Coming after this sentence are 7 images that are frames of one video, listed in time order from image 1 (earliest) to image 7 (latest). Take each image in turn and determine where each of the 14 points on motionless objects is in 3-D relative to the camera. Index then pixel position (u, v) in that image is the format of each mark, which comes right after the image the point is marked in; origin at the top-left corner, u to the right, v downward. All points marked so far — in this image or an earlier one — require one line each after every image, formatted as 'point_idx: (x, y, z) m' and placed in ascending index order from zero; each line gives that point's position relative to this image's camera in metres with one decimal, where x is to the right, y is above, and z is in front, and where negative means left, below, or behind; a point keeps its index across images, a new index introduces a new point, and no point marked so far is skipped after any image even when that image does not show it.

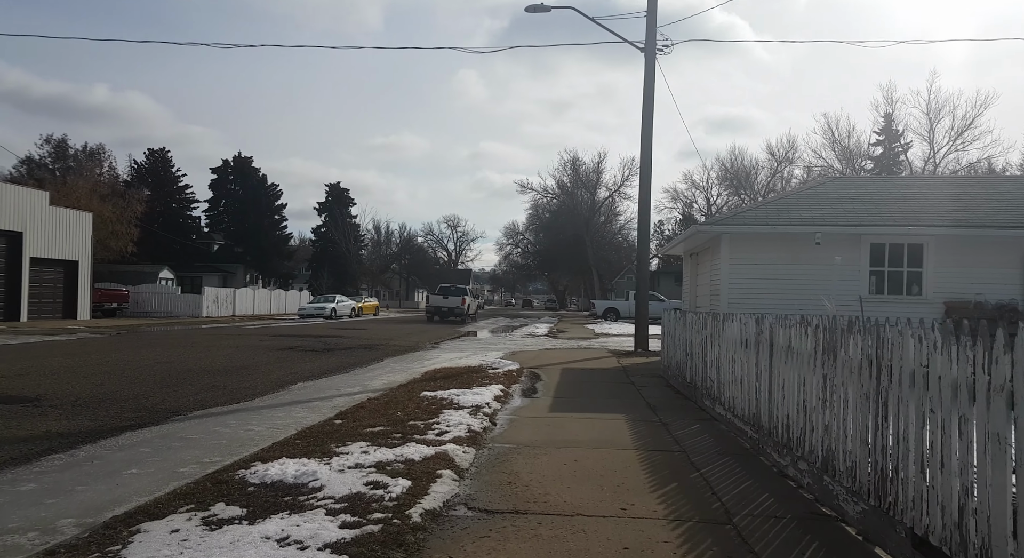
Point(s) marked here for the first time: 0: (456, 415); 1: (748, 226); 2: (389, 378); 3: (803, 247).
0: (-0.7, -1.7, +8.9) m
1: (+4.8, +1.1, +14.4) m
2: (-2.4, -2.0, +13.7) m
3: (+6.0, +0.7, +14.6) m
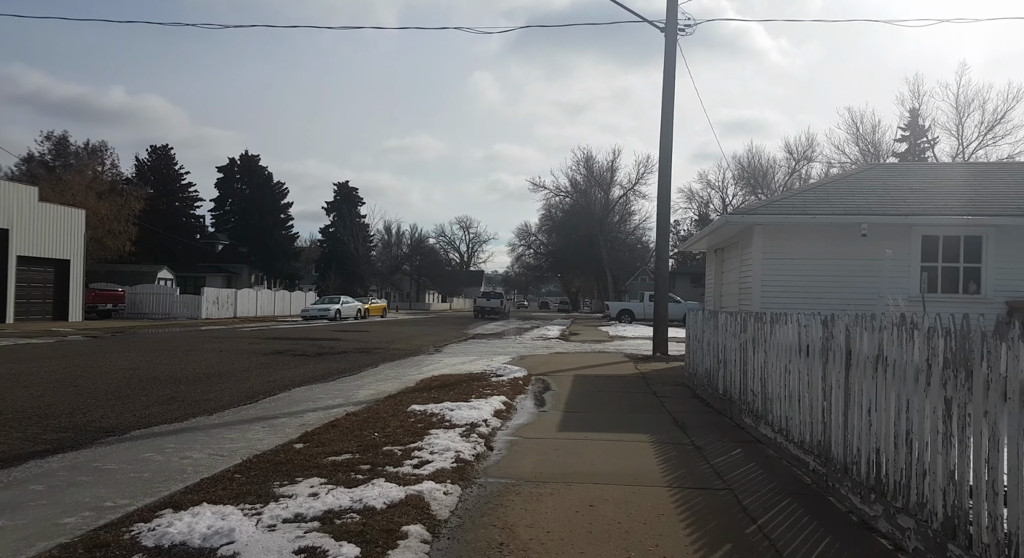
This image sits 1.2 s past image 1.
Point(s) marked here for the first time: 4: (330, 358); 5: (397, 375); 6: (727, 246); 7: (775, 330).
0: (-0.7, -1.6, +7.3) m
1: (+4.9, +1.1, +12.7) m
2: (-2.3, -1.9, +12.1) m
3: (+6.2, +0.7, +12.9) m
4: (-4.7, -2.1, +18.3) m
5: (-2.4, -2.0, +14.4) m
6: (+5.0, +0.8, +16.4) m
7: (+2.7, -0.5, +7.2) m
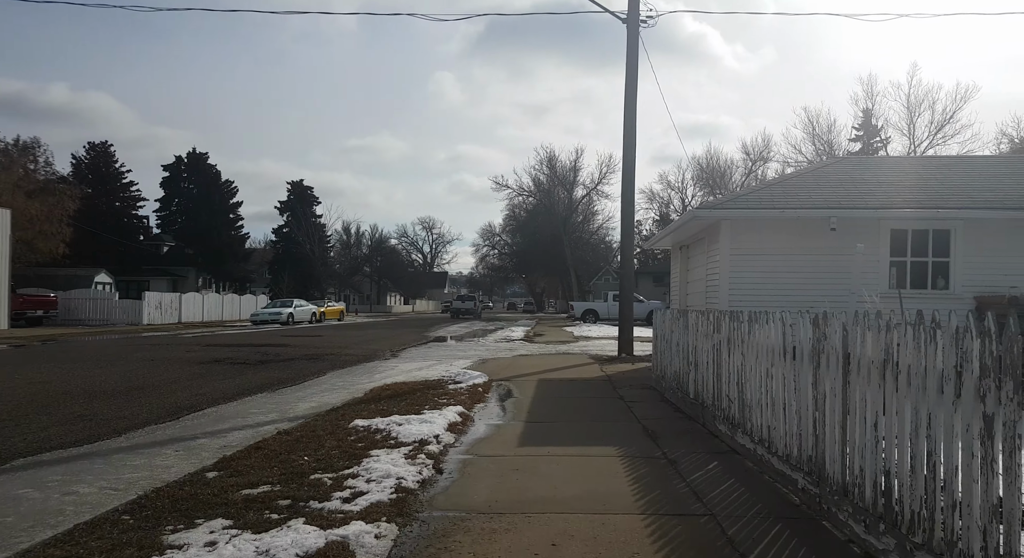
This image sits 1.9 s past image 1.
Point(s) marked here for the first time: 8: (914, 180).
0: (-1.2, -1.6, +6.4) m
1: (+4.1, +1.2, +12.1) m
2: (-3.0, -1.9, +11.1) m
3: (+5.4, +0.8, +12.3) m
4: (-5.8, -2.1, +17.2) m
5: (-3.2, -2.0, +13.4) m
6: (+4.1, +0.8, +15.8) m
7: (+2.2, -0.5, +6.4) m
8: (+7.5, +1.8, +13.1) m
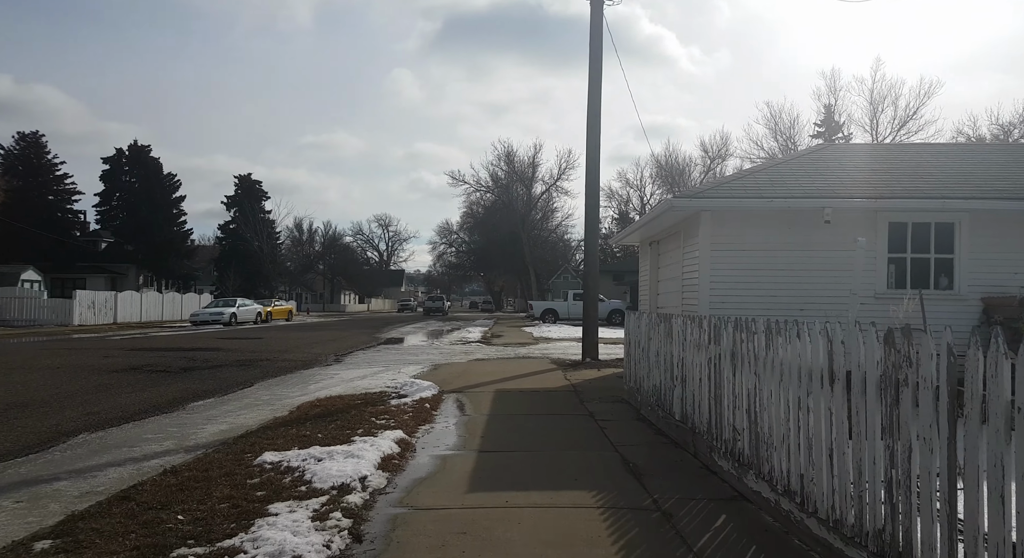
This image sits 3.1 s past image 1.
0: (-1.5, -1.6, +4.7) m
1: (+3.4, +1.2, +10.7) m
2: (-3.7, -1.9, +9.3) m
3: (+4.6, +0.8, +11.0) m
4: (-6.8, -2.0, +15.2) m
5: (-4.0, -2.0, +11.6) m
6: (+3.1, +0.9, +14.4) m
7: (+1.9, -0.5, +5.0) m
8: (+6.7, +1.9, +11.9) m
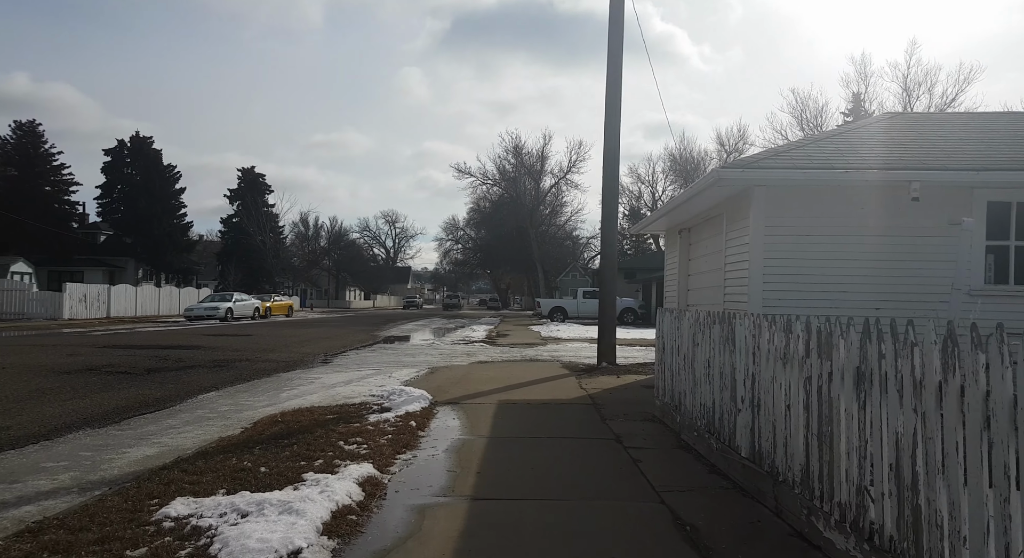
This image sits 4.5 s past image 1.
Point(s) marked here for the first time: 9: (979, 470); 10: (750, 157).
0: (-1.5, -1.5, +2.7) m
1: (+3.5, +1.3, +8.7) m
2: (-3.6, -1.7, +7.4) m
3: (+4.8, +0.9, +9.0) m
4: (-6.6, -1.8, +13.3) m
5: (-3.9, -1.8, +9.6) m
6: (+3.3, +1.0, +12.4) m
7: (+1.9, -0.4, +3.0) m
8: (+6.9, +1.9, +9.8) m
9: (+1.9, -0.8, +2.9) m
10: (+3.0, +1.6, +9.1) m
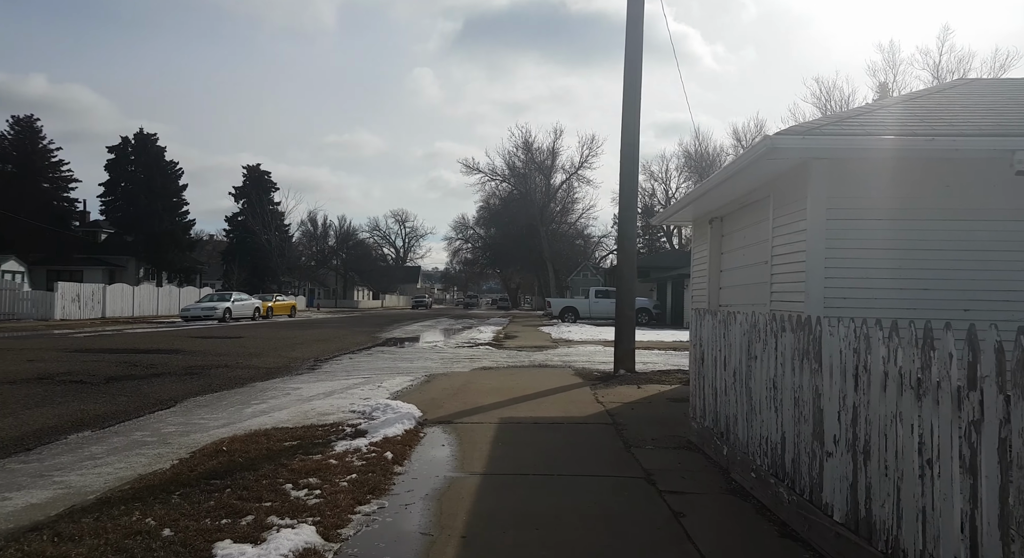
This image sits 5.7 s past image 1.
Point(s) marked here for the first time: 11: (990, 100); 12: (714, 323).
0: (-1.6, -1.4, +1.1) m
1: (+3.6, +1.4, +7.0) m
2: (-3.6, -1.7, +5.8) m
3: (+4.8, +1.0, +7.2) m
4: (-6.5, -1.8, +11.7) m
5: (-3.8, -1.7, +8.0) m
6: (+3.4, +1.0, +10.7) m
7: (+1.8, -0.3, +1.3) m
8: (+6.9, +2.0, +8.1) m
9: (+1.8, -0.7, +1.2) m
10: (+3.1, +1.6, +7.4) m
11: (+5.8, +2.1, +8.5) m
12: (+1.9, -0.4, +6.7) m
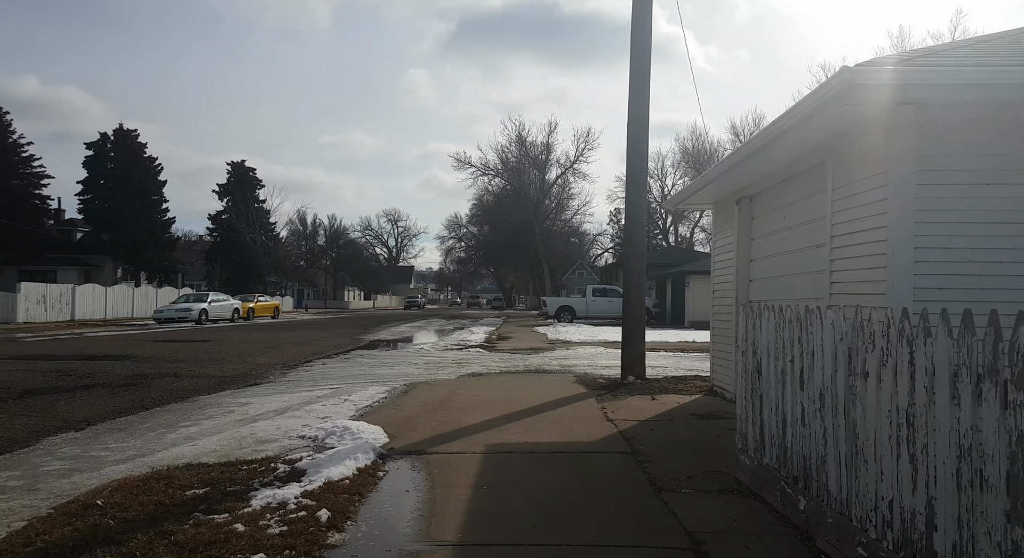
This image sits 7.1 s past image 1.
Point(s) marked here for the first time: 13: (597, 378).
0: (-1.6, -1.3, -0.8) m
1: (+3.5, +1.5, +5.1) m
2: (-3.7, -1.6, +3.9) m
3: (+4.7, +1.1, +5.4) m
4: (-6.7, -1.7, +9.8) m
5: (-3.9, -1.6, +6.1) m
6: (+3.2, +1.2, +8.8) m
7: (+1.8, -0.2, -0.6) m
8: (+6.8, +2.1, +6.2) m
9: (+1.8, -0.6, -0.7) m
10: (+3.0, +1.7, +5.5) m
11: (+5.6, +2.3, +6.6) m
12: (+1.9, -0.3, +4.9) m
13: (+1.6, -1.8, +13.0) m
